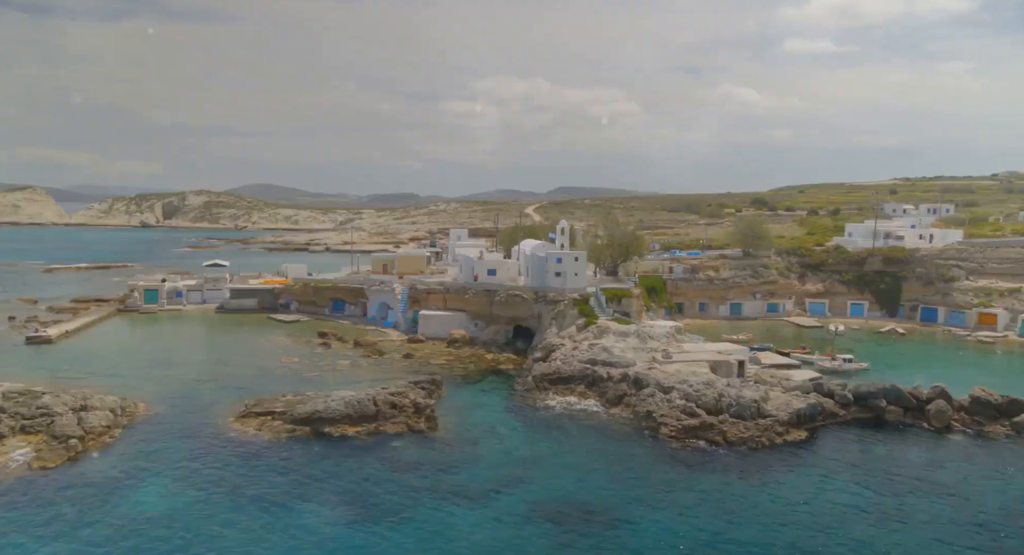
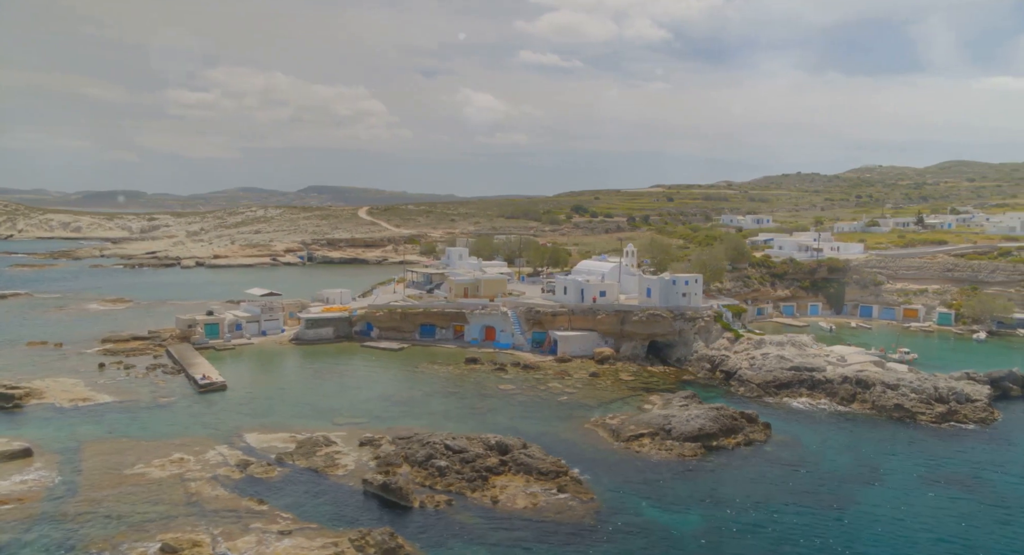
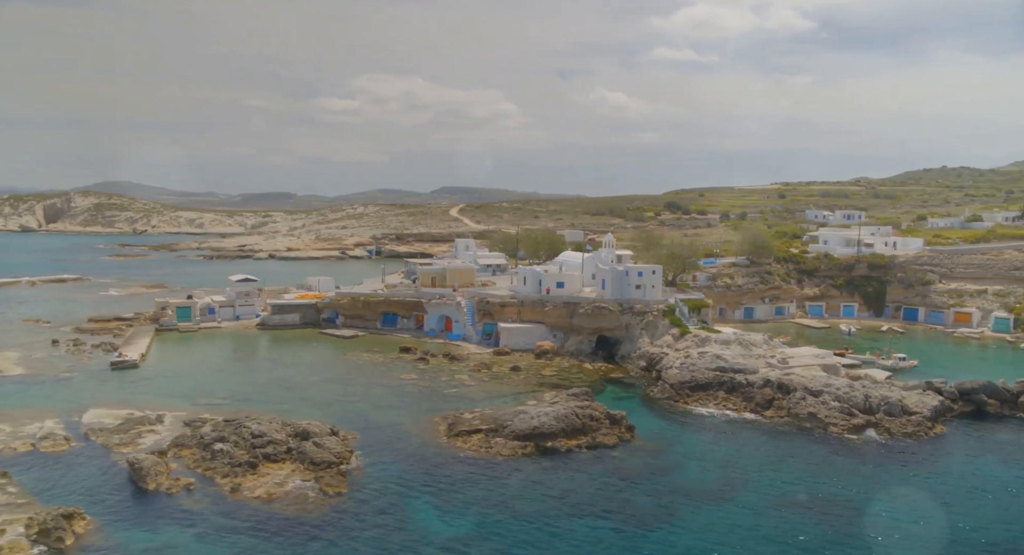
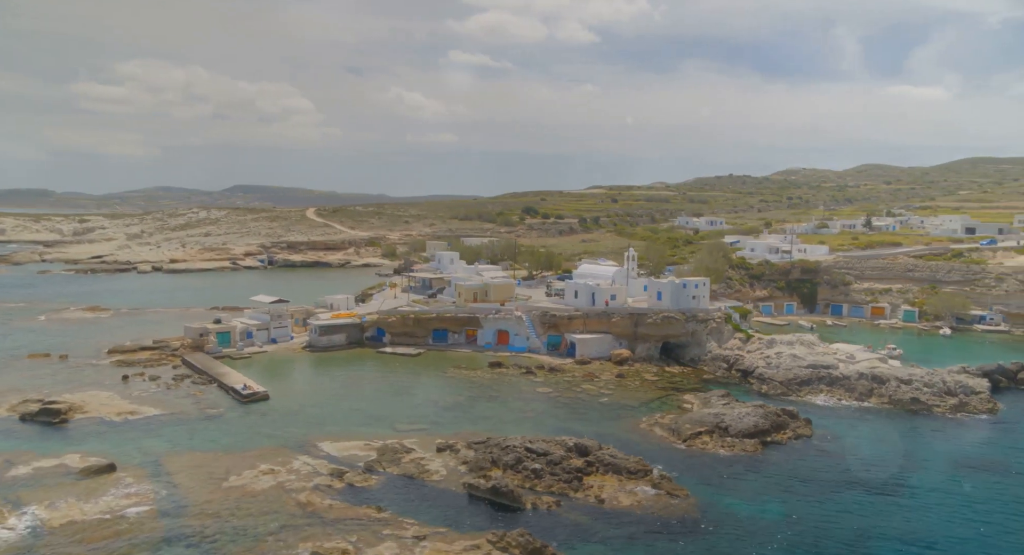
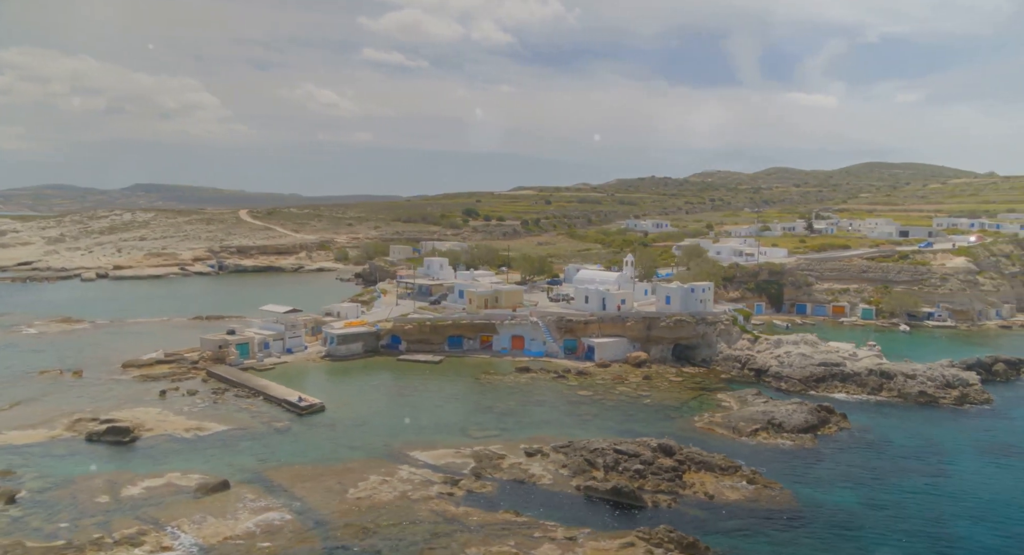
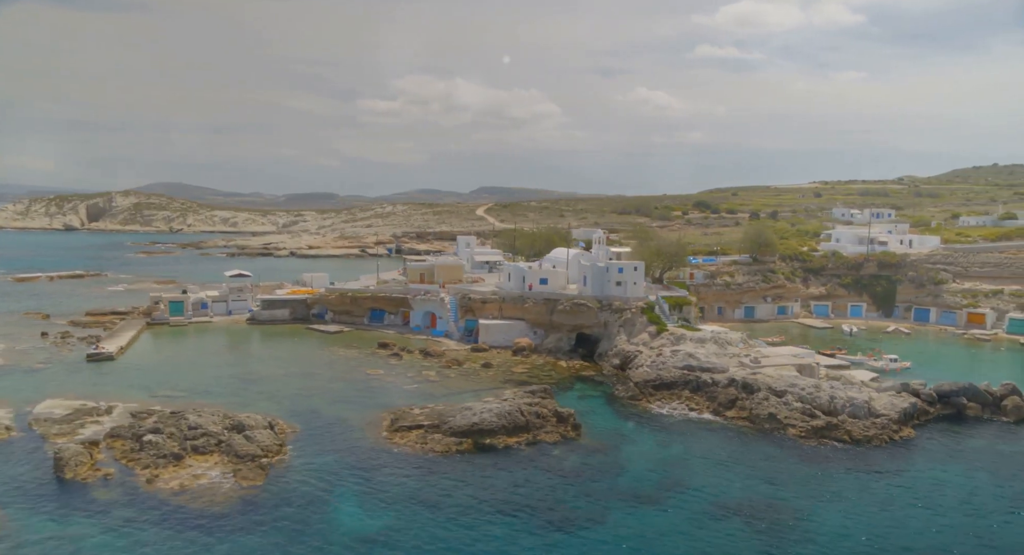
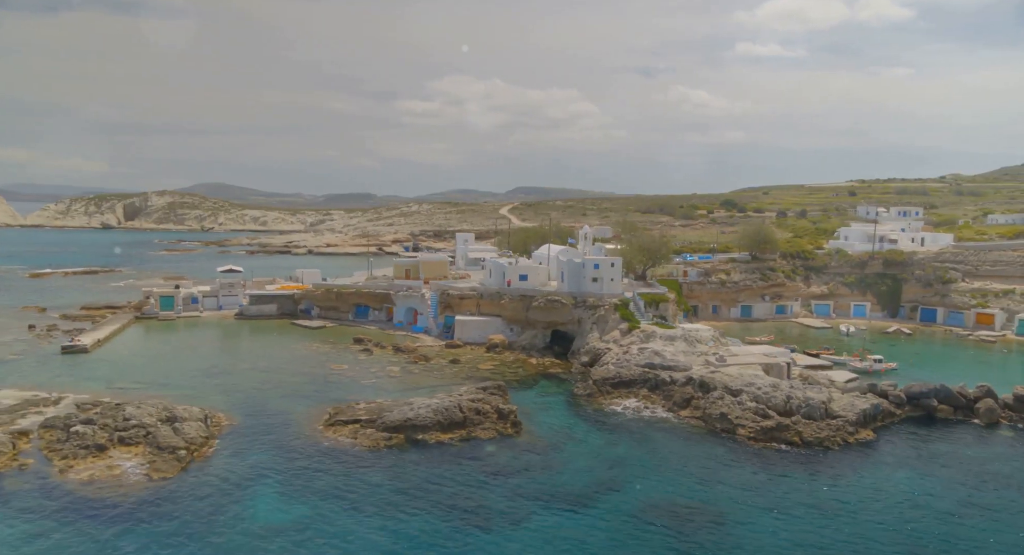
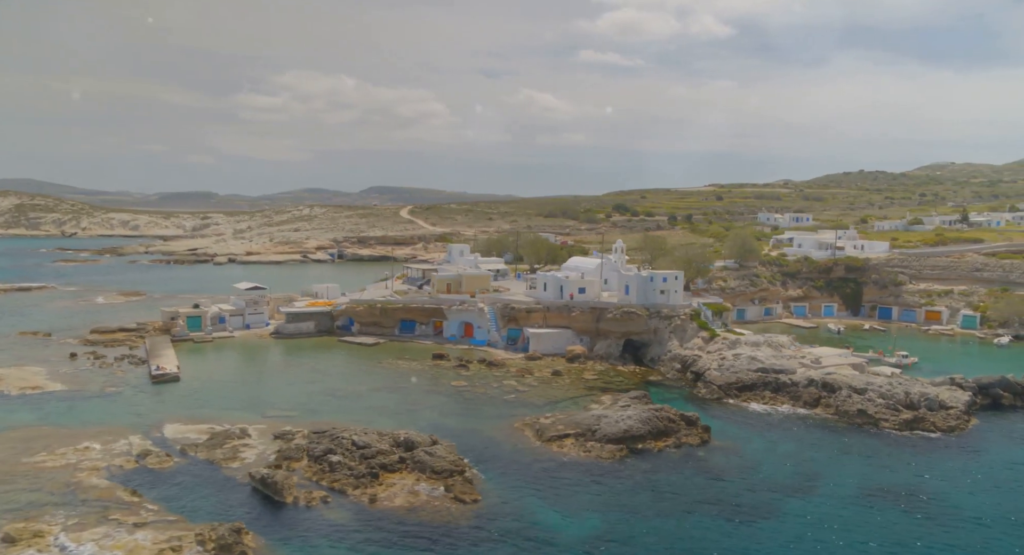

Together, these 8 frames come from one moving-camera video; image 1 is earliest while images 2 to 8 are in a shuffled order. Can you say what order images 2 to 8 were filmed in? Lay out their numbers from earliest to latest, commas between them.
7, 6, 3, 8, 2, 4, 5
